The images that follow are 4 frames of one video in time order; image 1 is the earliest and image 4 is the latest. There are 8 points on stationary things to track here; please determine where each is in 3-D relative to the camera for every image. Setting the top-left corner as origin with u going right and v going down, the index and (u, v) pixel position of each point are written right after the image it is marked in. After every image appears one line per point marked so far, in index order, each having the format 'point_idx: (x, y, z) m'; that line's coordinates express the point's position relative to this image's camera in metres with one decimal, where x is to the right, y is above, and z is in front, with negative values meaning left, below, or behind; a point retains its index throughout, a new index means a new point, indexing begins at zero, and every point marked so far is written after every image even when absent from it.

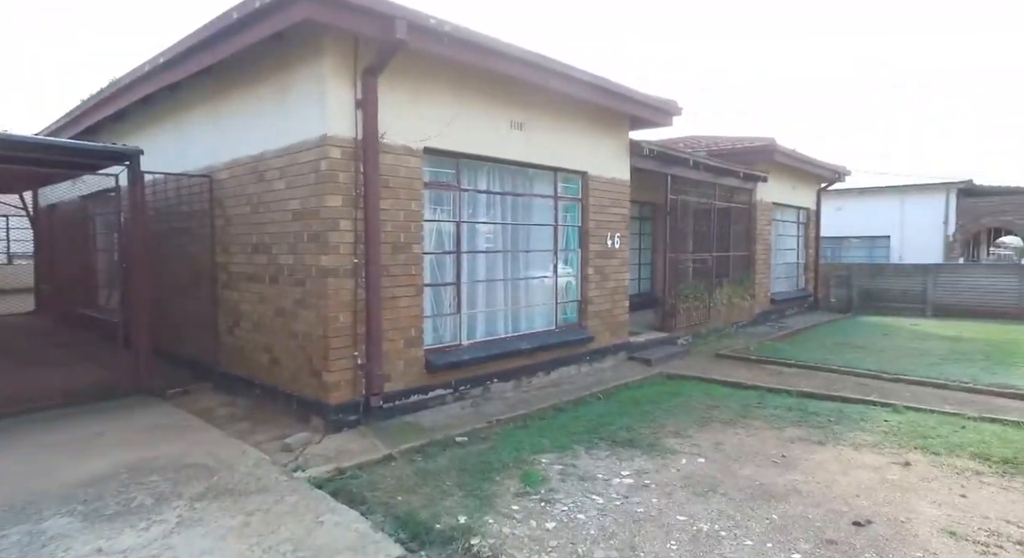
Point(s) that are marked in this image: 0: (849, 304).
0: (+8.5, -0.6, +17.9) m
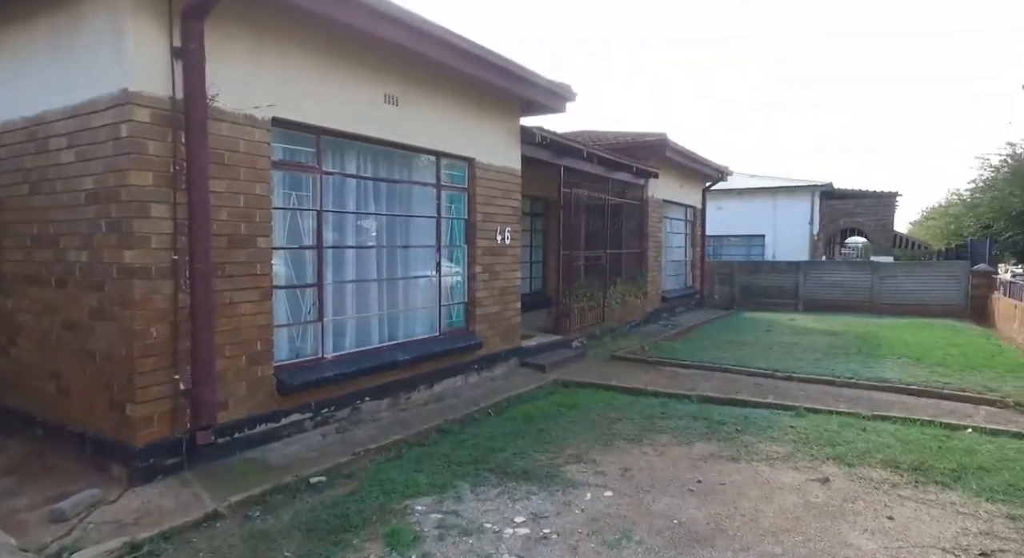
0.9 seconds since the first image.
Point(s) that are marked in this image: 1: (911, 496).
0: (+5.7, -0.6, +18.2) m
1: (+2.3, -1.2, +4.0) m
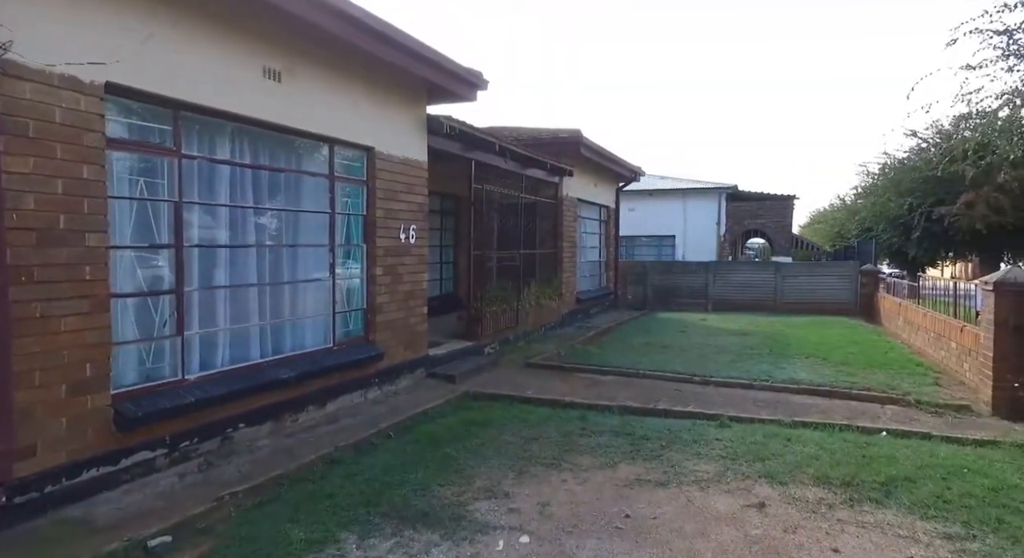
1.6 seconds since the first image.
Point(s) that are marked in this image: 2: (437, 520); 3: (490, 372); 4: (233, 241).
0: (+3.4, -0.6, +18.2) m
1: (+1.8, -1.3, +3.7) m
2: (-0.3, -1.0, +3.1) m
3: (-0.2, -1.0, +7.9) m
4: (-1.7, +0.2, +4.4) m
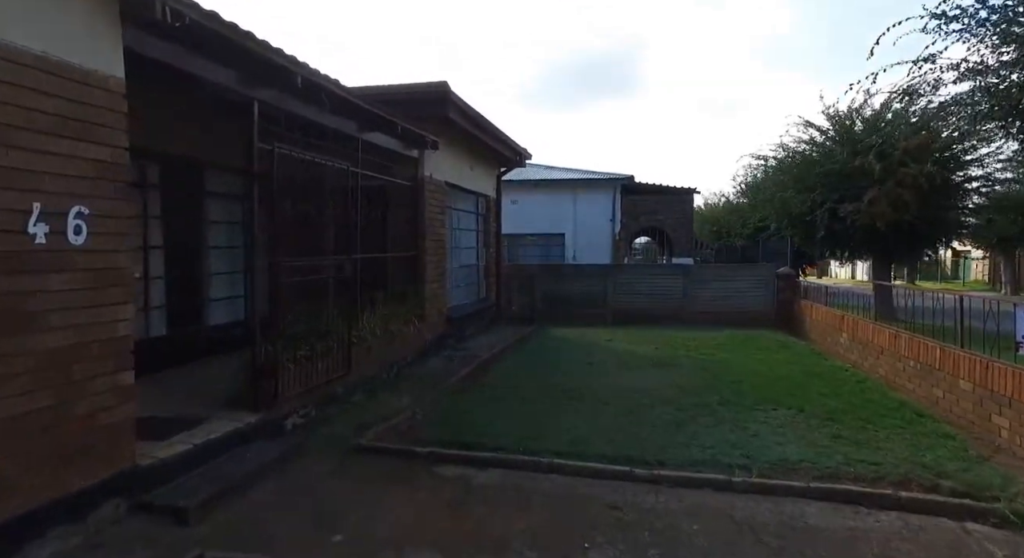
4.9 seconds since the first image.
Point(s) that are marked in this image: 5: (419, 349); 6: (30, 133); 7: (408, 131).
0: (+0.4, -0.7, +15.1) m
1: (+1.3, -1.4, +0.5) m
2: (-0.7, -1.2, -0.5) m
3: (-1.4, -1.2, +4.3) m
4: (-2.3, 0.0, +0.6) m
5: (-1.2, -0.9, +9.1) m
6: (-1.9, +0.6, +2.6) m
7: (-1.2, +1.7, +8.1) m
